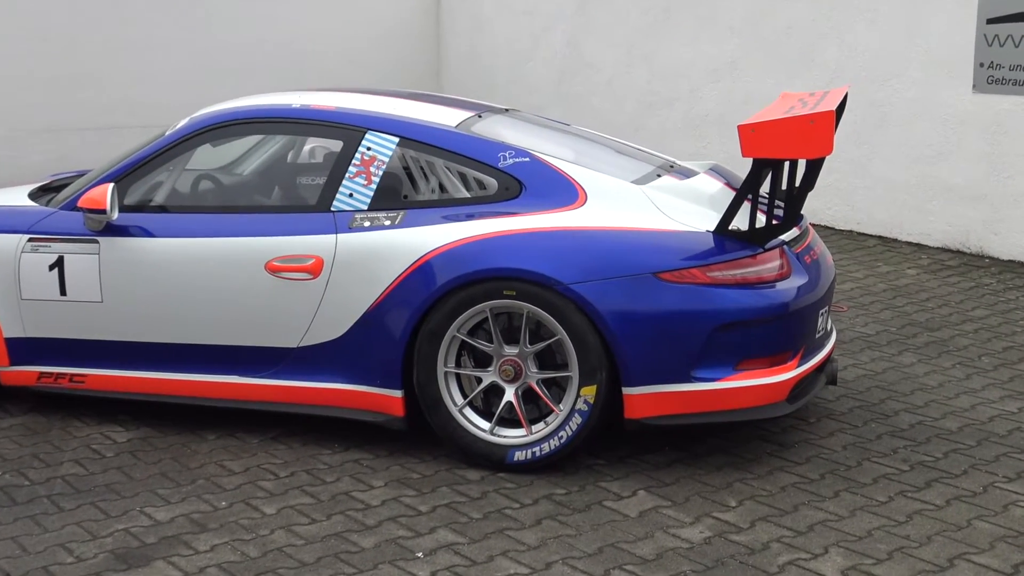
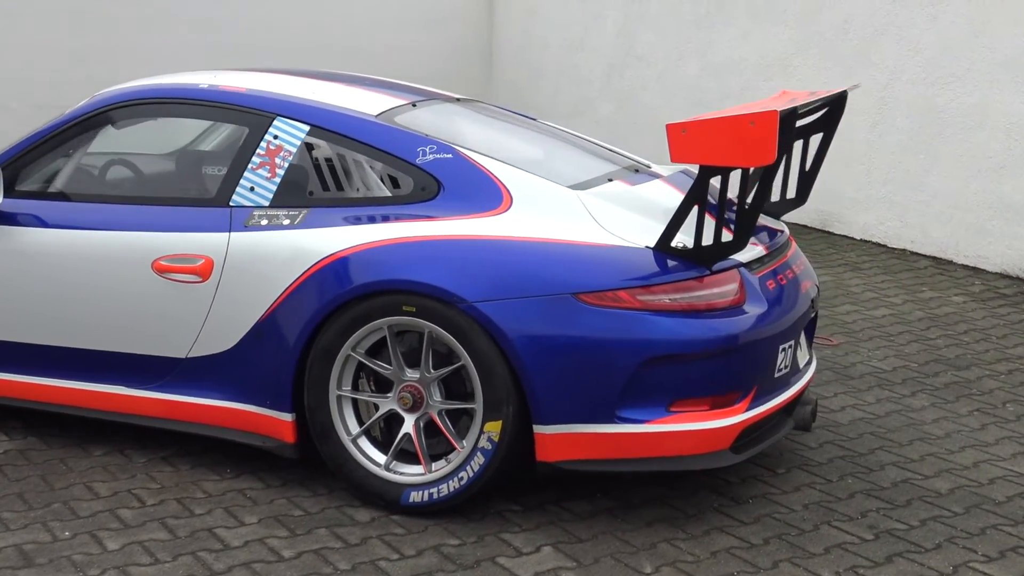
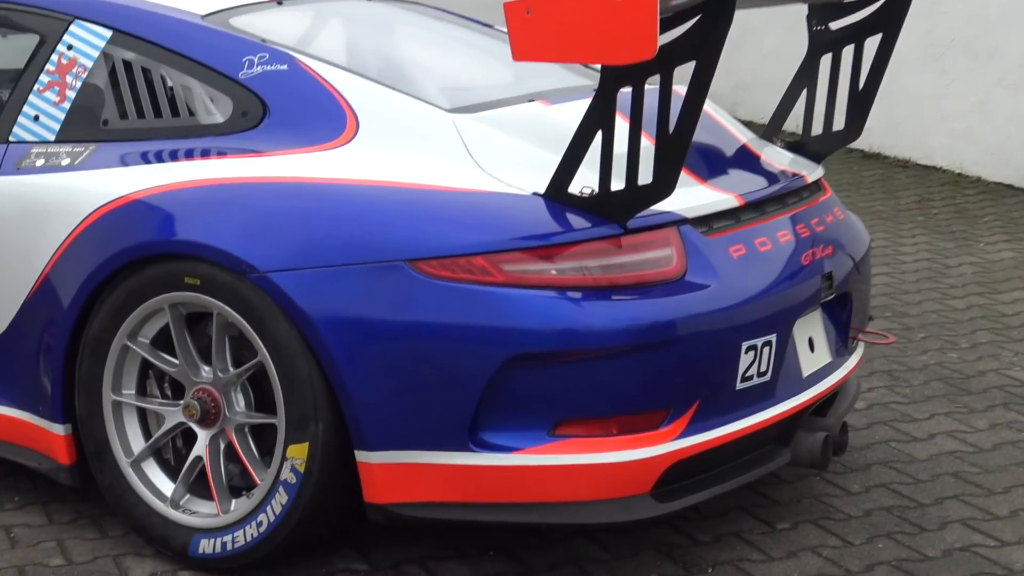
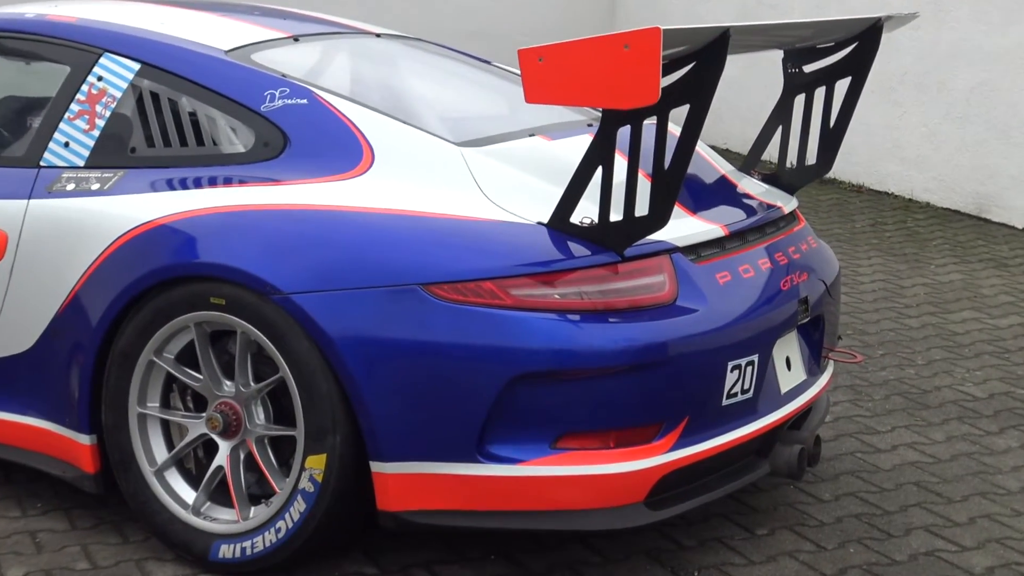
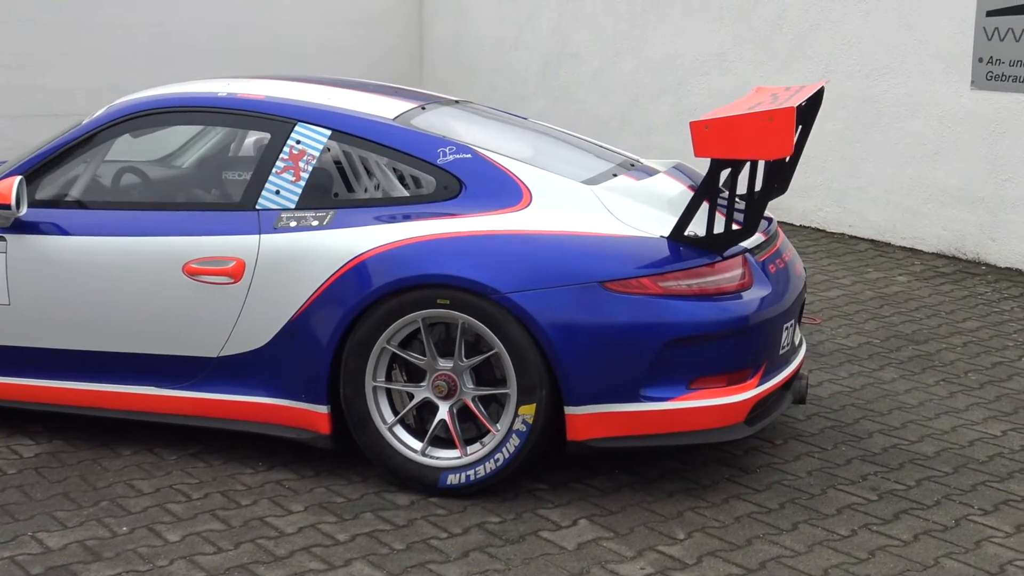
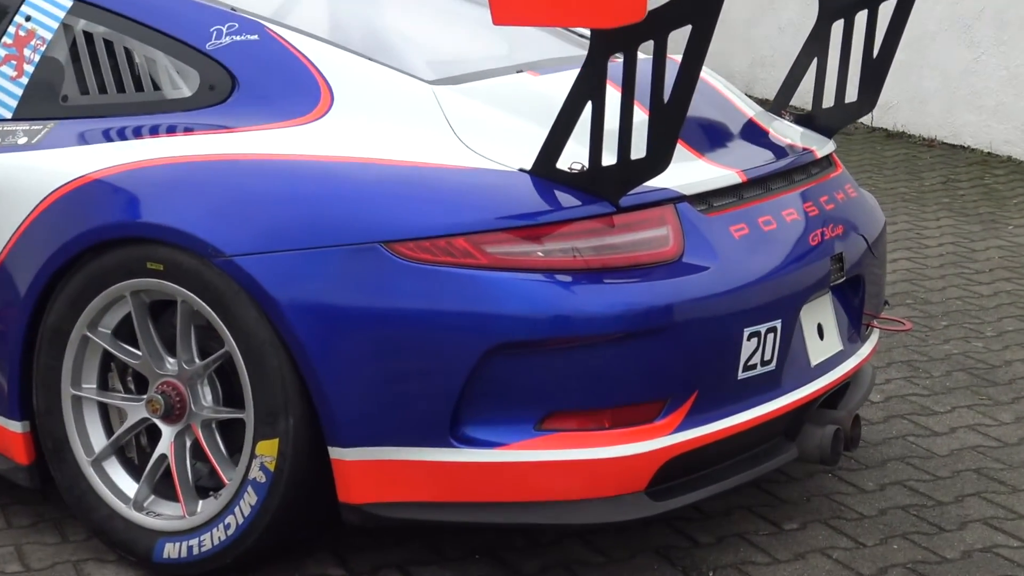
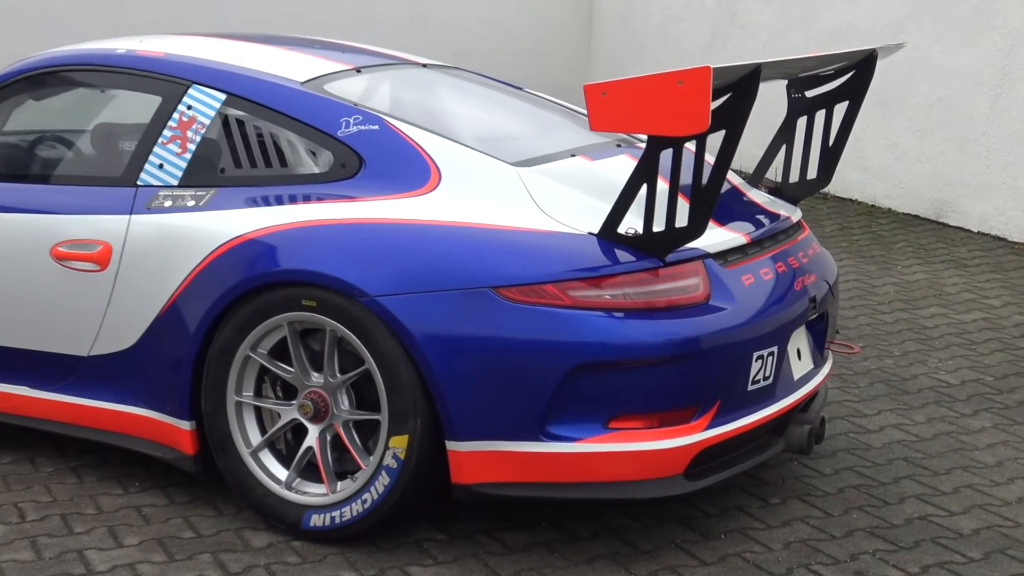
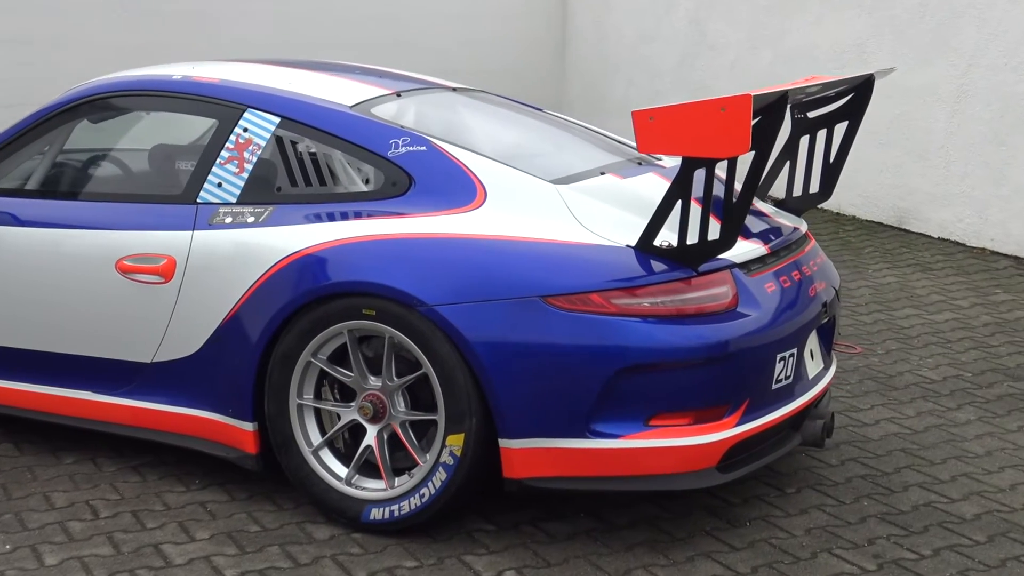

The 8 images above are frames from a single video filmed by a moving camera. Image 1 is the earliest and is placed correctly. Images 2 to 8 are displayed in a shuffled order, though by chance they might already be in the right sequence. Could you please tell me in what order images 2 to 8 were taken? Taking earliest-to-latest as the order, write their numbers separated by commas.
5, 2, 8, 7, 4, 3, 6
